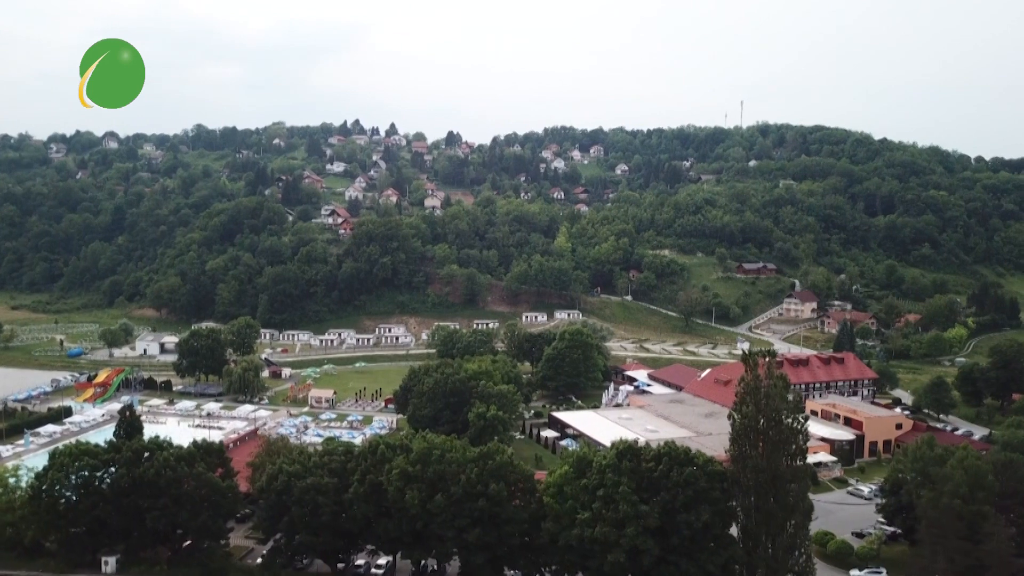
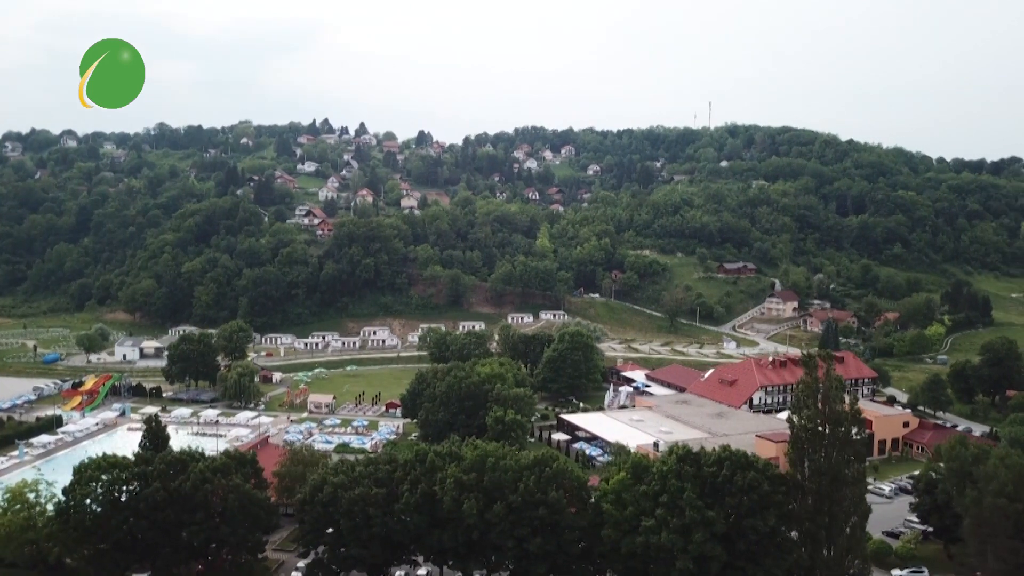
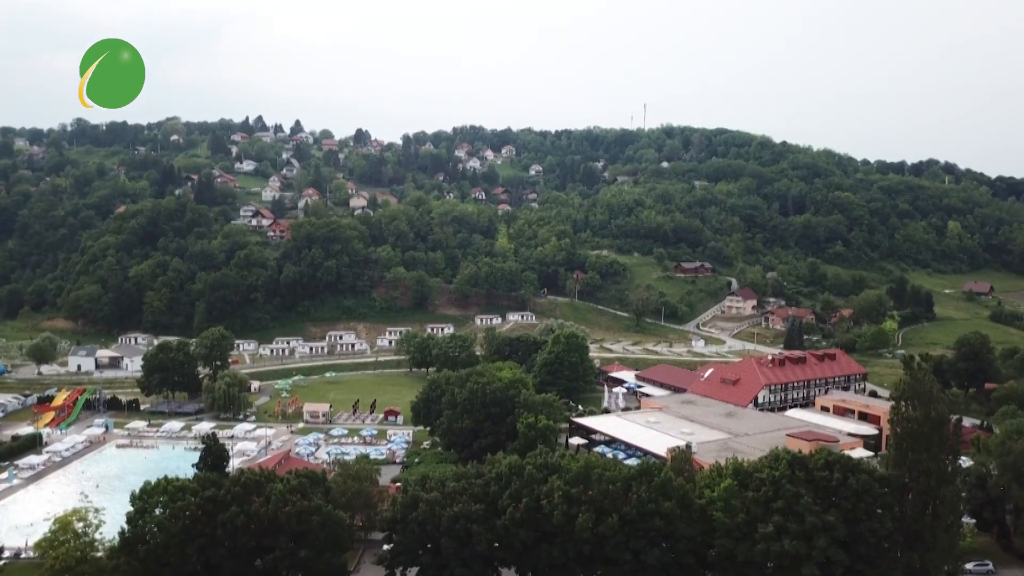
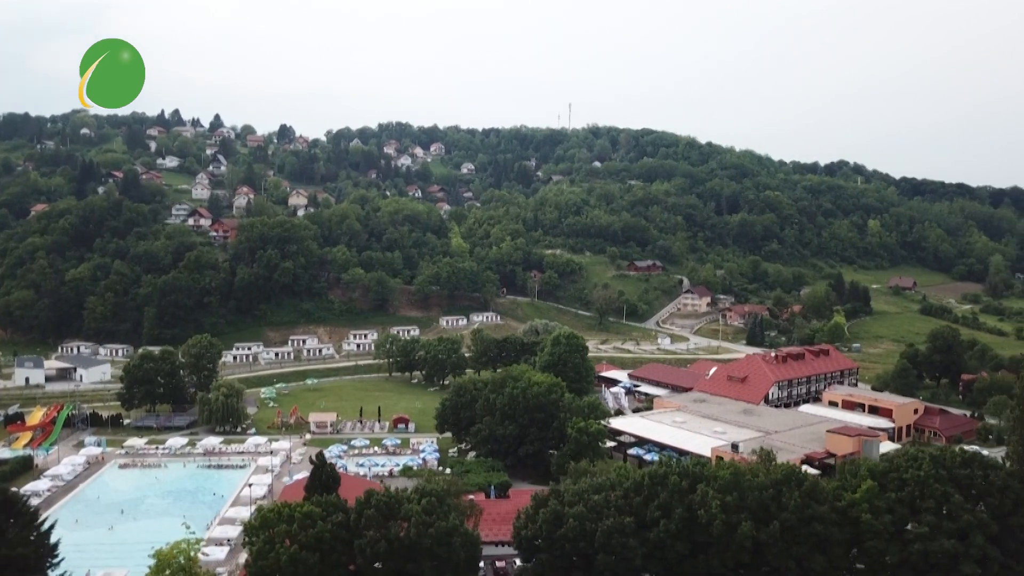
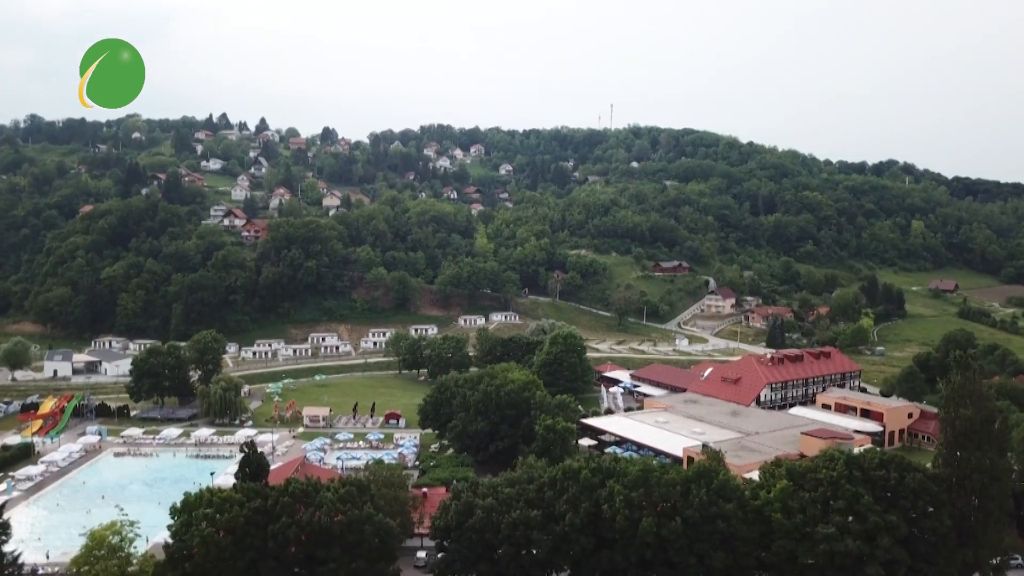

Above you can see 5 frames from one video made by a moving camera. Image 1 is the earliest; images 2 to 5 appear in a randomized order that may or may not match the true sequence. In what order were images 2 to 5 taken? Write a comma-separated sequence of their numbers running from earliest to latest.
2, 3, 5, 4
